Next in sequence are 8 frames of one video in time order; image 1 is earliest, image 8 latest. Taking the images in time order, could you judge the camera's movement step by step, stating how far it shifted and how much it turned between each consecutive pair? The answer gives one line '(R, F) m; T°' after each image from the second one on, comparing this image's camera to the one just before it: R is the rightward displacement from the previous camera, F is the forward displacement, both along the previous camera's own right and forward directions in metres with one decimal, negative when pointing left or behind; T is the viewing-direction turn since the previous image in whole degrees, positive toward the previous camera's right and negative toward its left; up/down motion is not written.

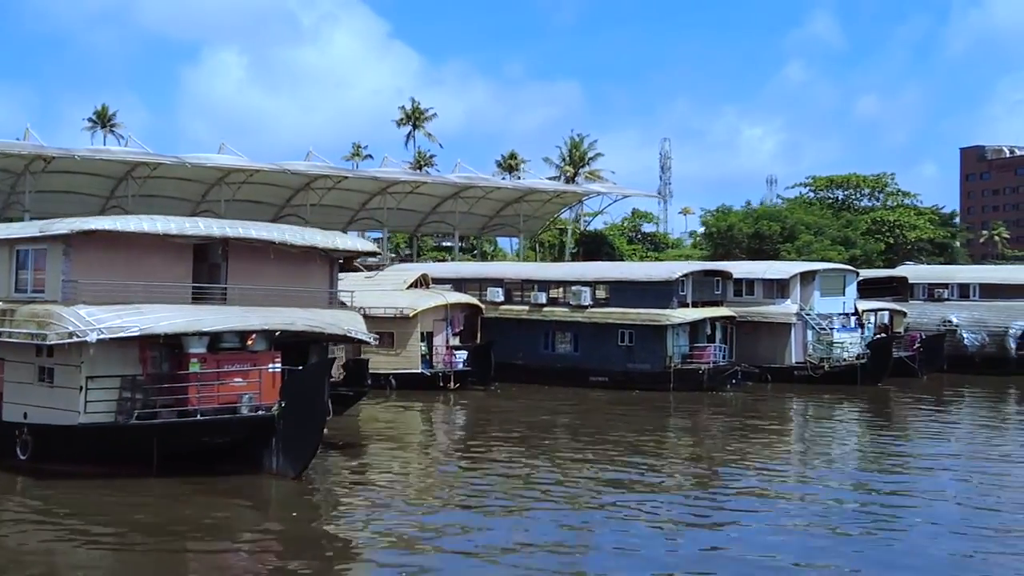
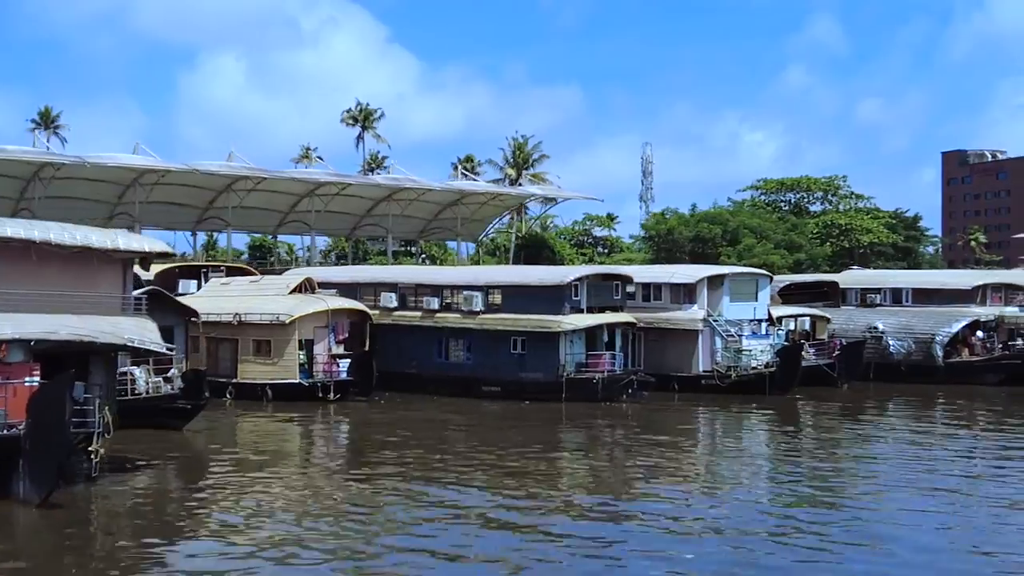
(+2.7, +1.5) m; 0°
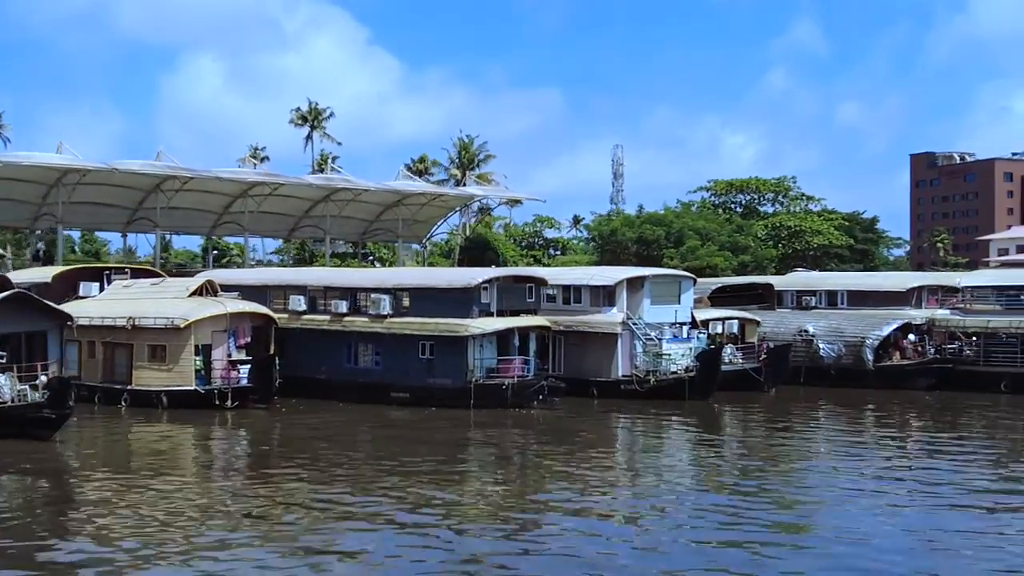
(+1.7, +0.9) m; +1°
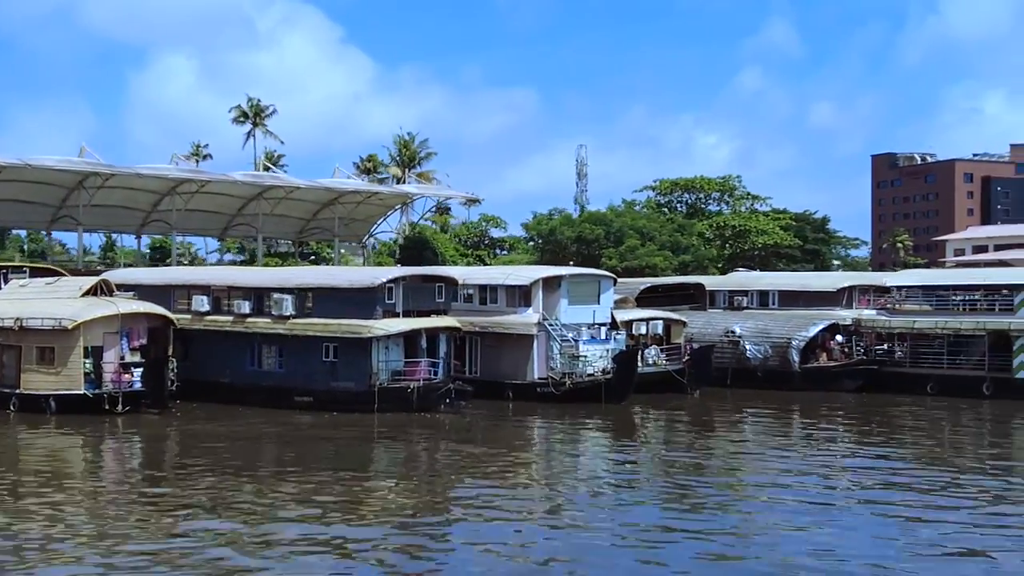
(+1.5, +0.8) m; +1°
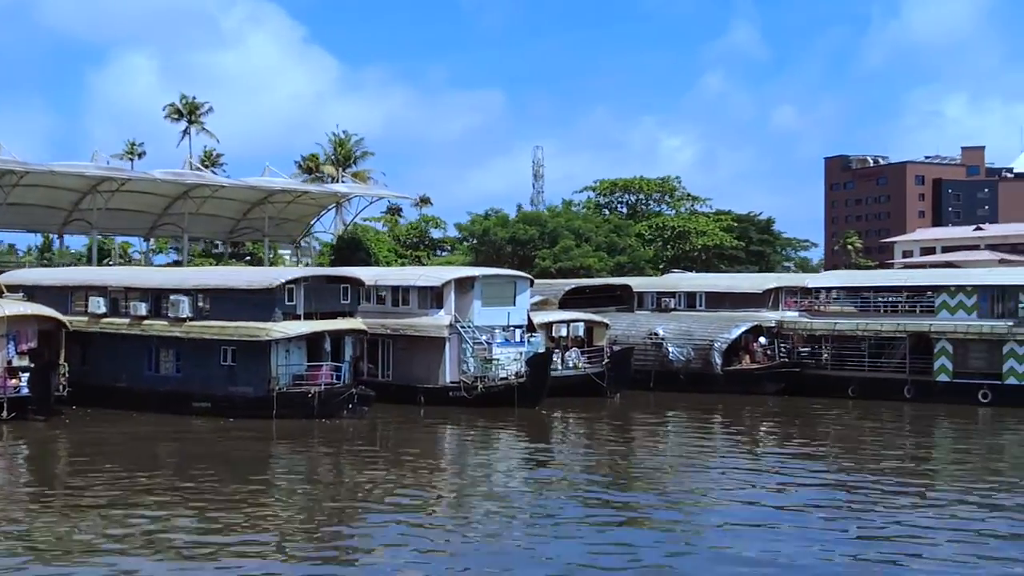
(+1.2, +0.7) m; +2°
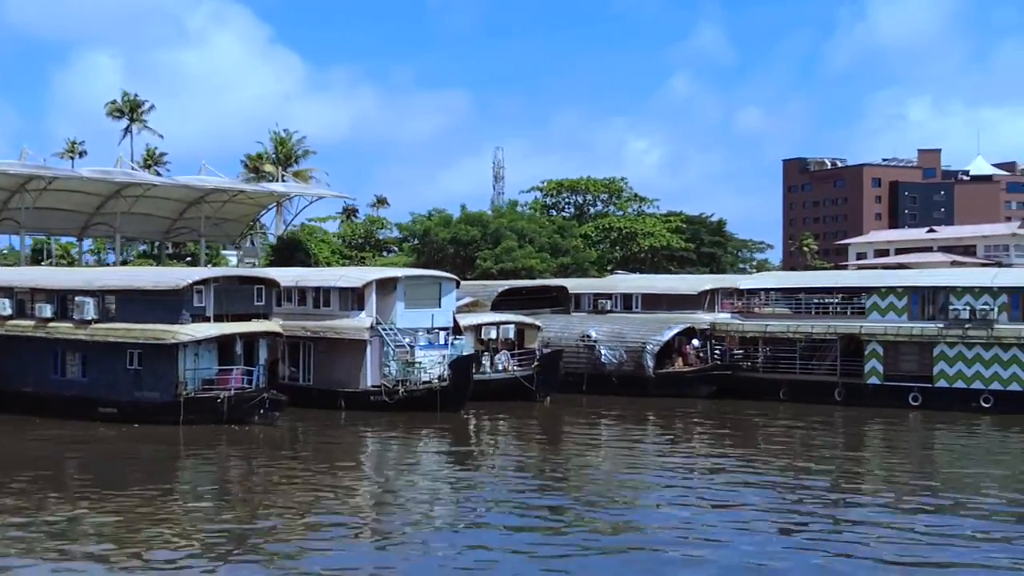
(+1.0, +0.6) m; +2°
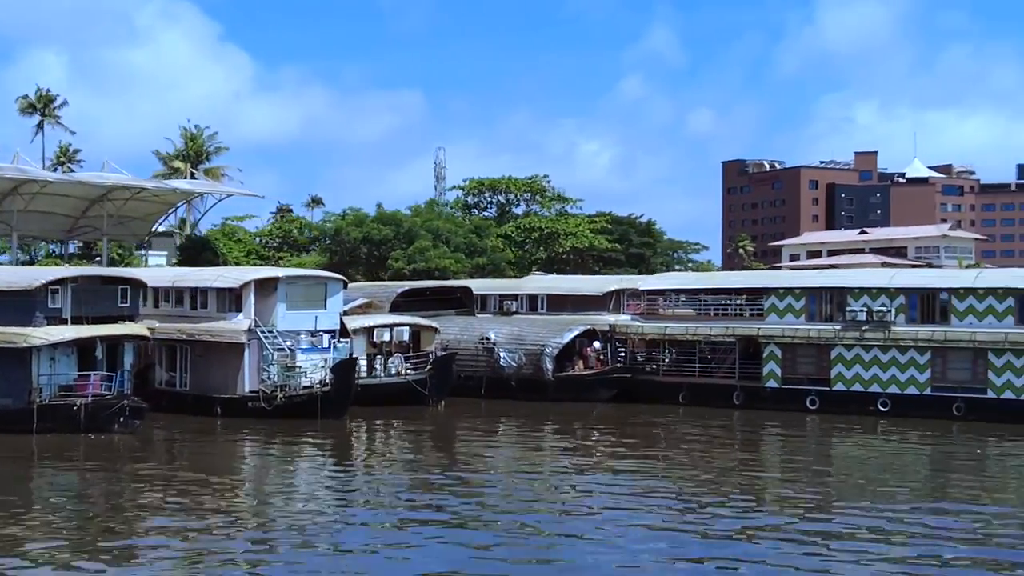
(+1.4, +0.9) m; +3°
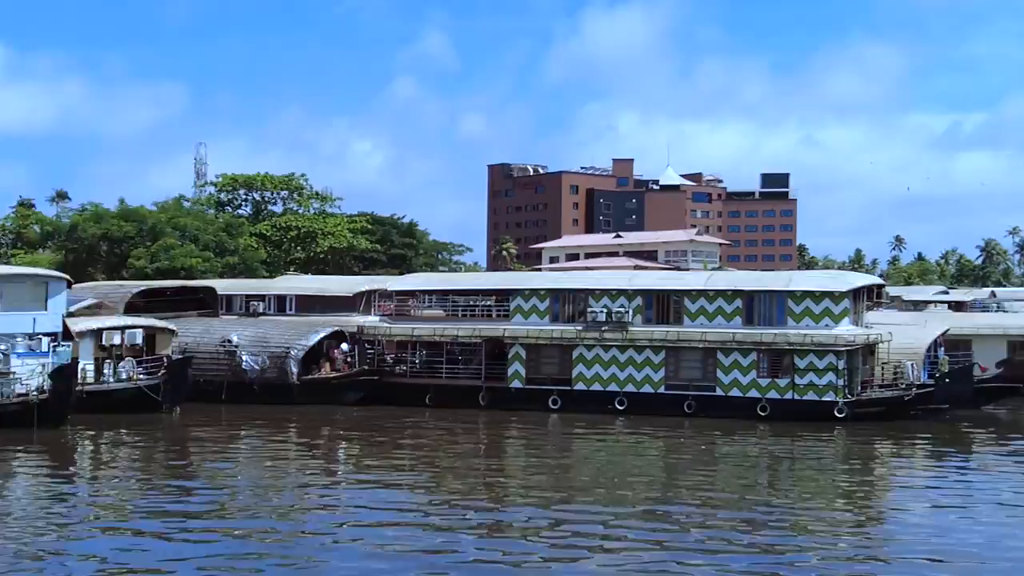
(+0.6, +0.4) m; +12°
